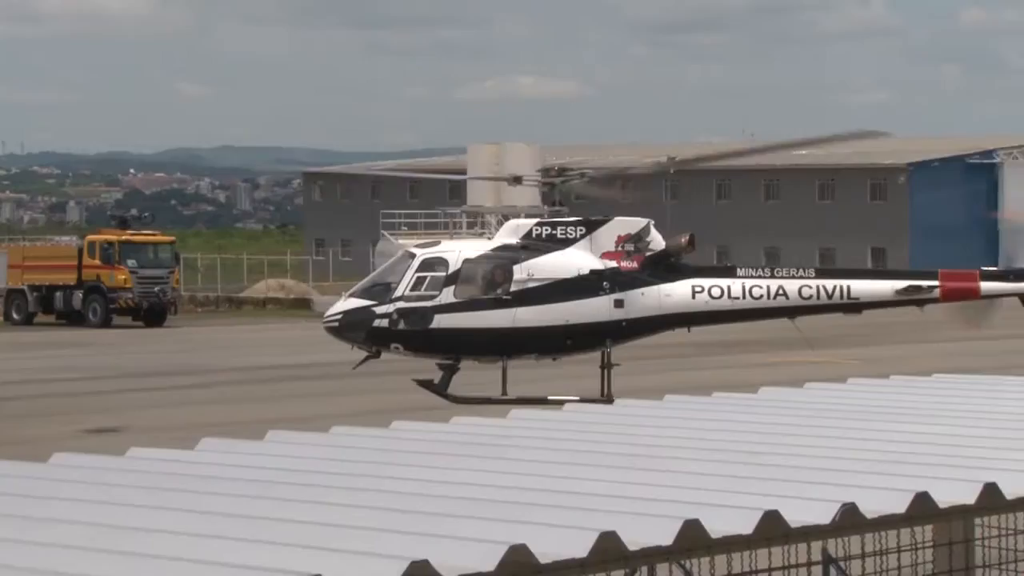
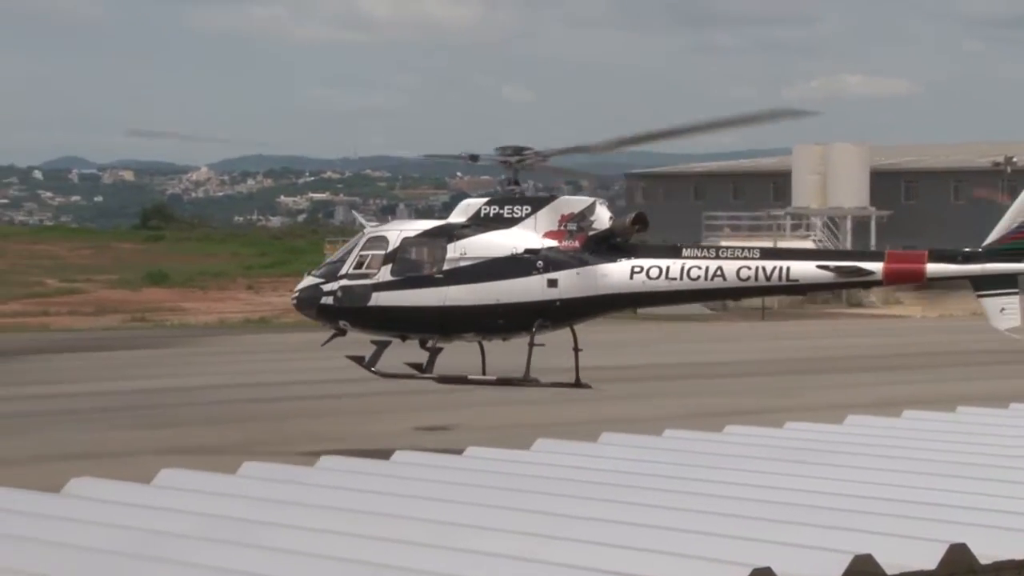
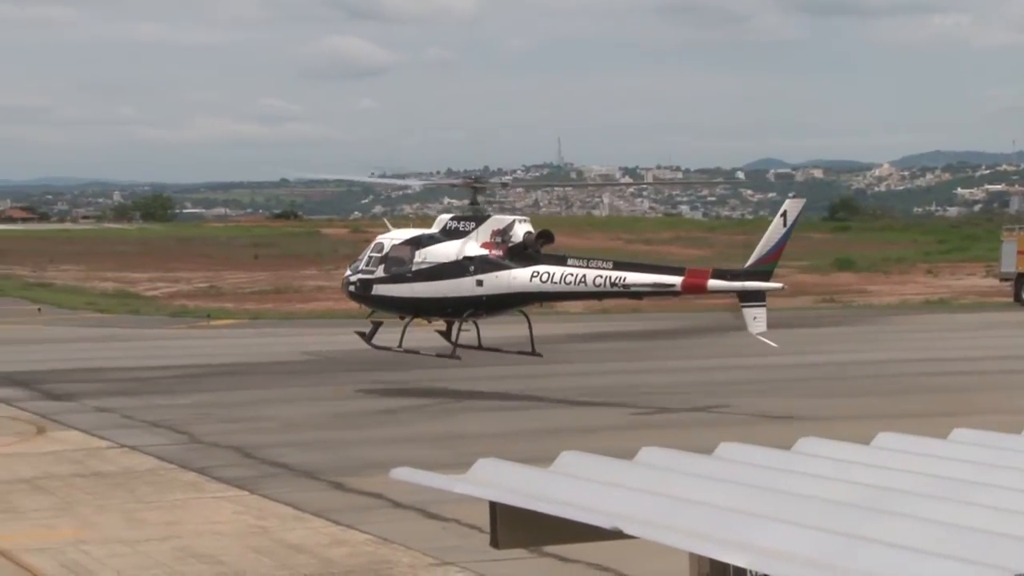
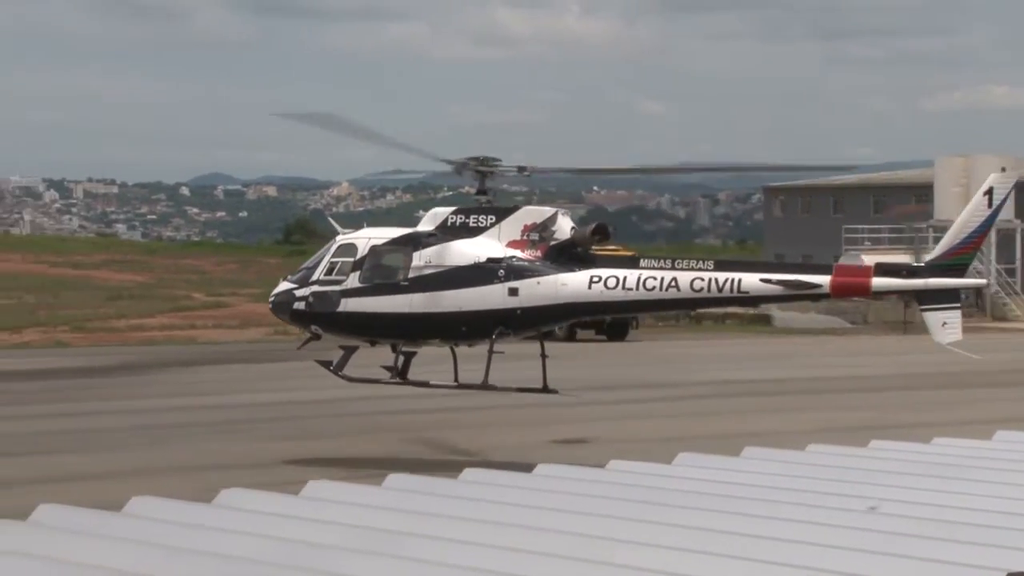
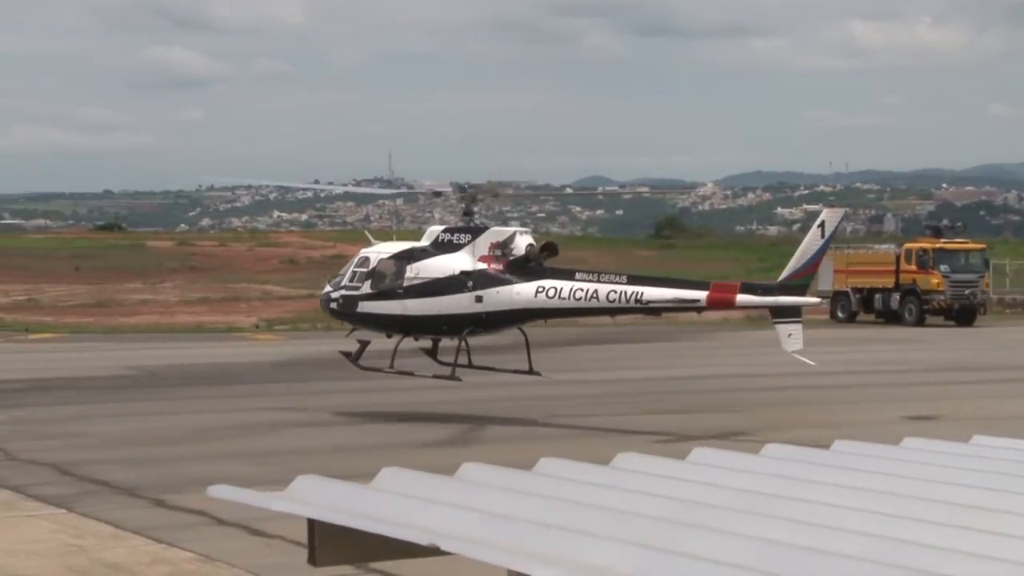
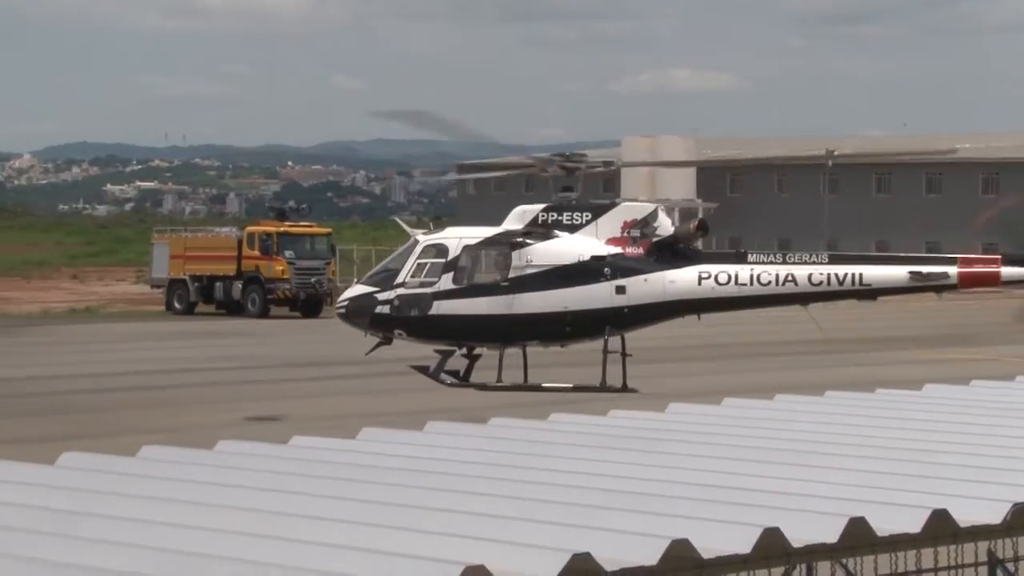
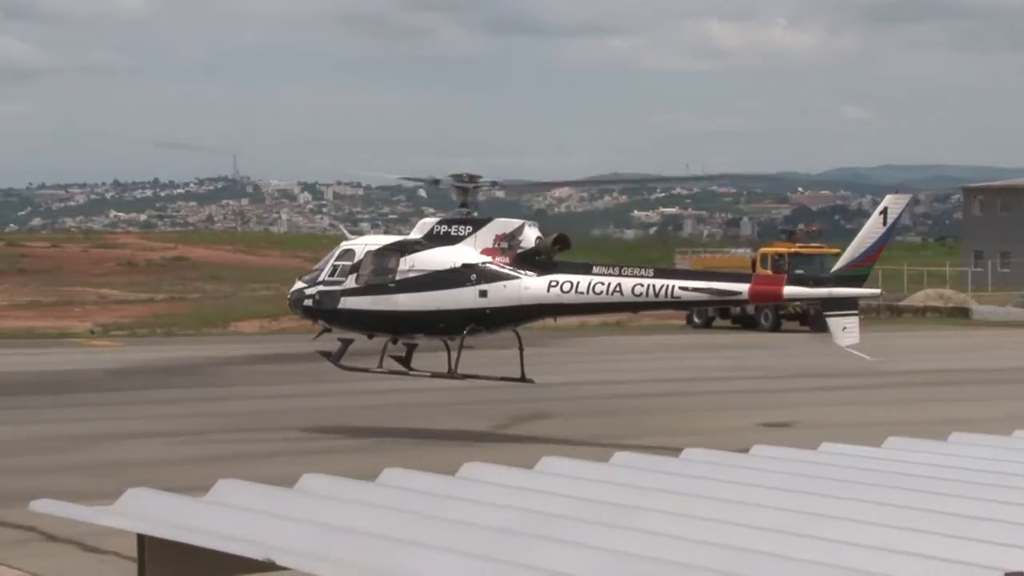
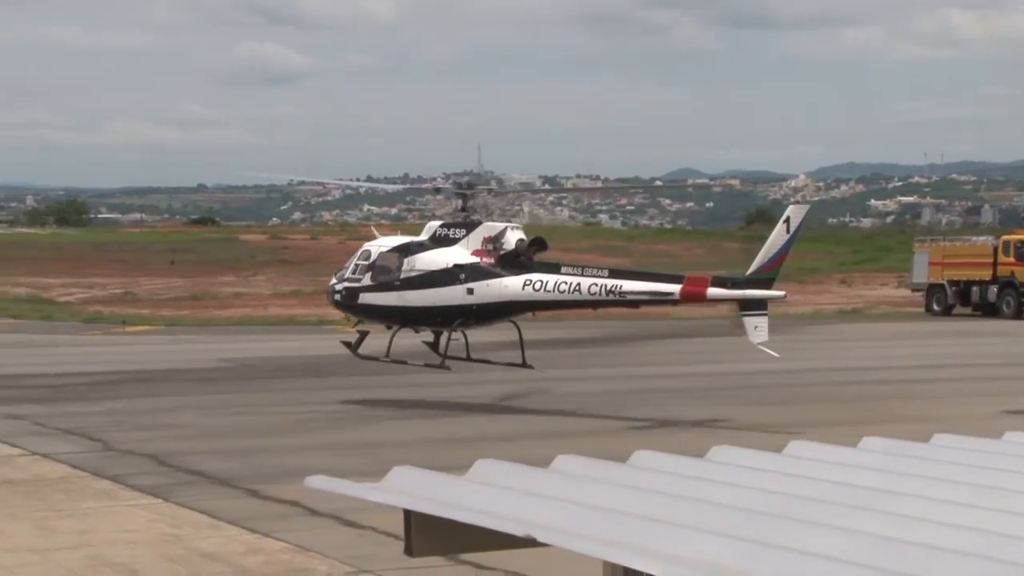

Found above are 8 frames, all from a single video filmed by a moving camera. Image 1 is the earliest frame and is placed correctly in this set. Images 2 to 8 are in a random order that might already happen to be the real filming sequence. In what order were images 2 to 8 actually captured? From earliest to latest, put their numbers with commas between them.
6, 2, 4, 7, 5, 8, 3
